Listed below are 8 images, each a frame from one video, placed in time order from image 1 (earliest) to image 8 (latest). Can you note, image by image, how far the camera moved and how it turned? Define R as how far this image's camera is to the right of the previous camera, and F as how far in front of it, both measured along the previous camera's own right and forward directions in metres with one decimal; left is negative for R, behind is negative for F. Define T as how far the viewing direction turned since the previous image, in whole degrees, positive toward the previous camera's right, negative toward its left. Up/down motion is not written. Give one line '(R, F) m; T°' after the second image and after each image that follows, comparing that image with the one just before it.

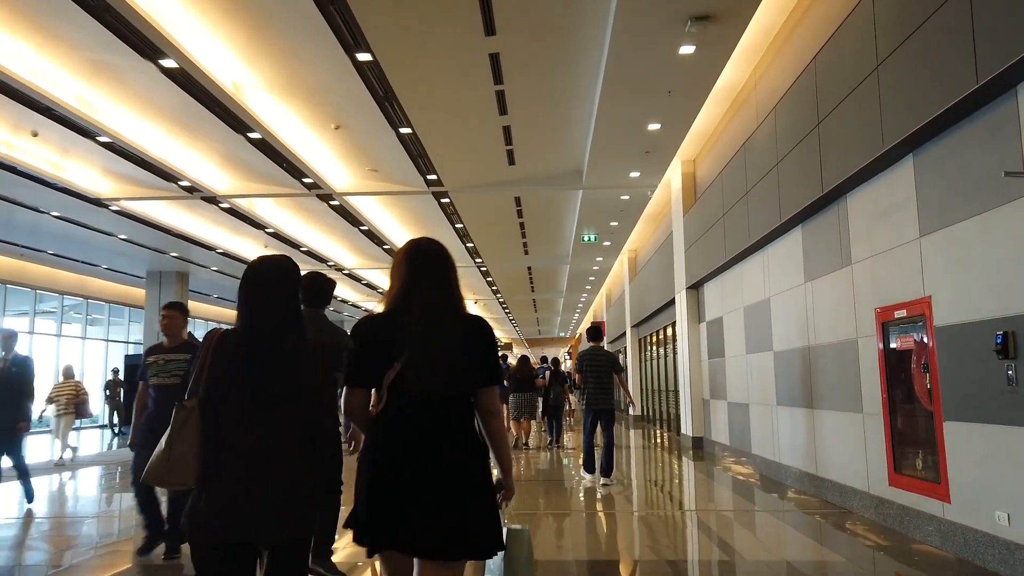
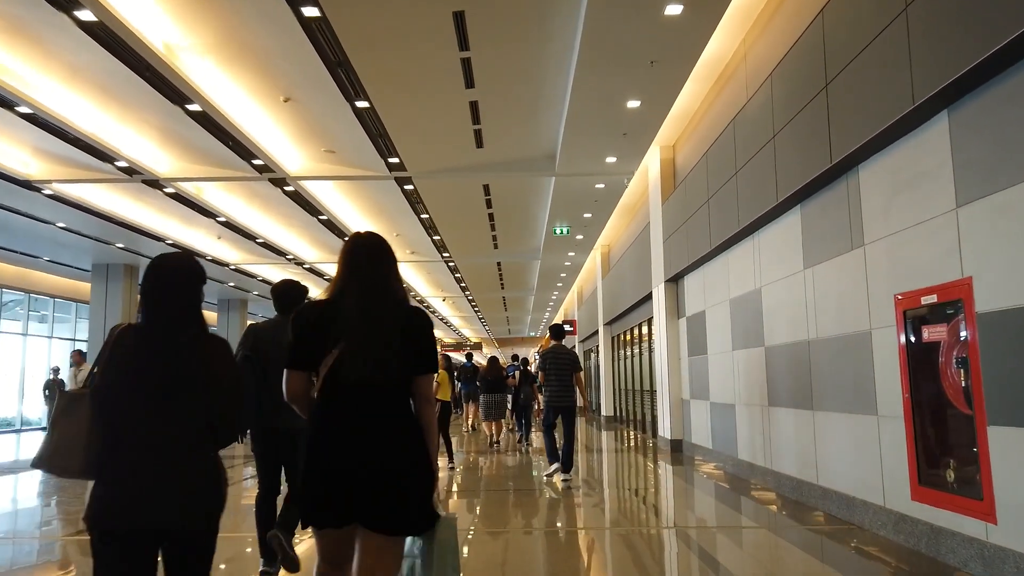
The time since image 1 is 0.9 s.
(0.0, +0.8) m; +2°
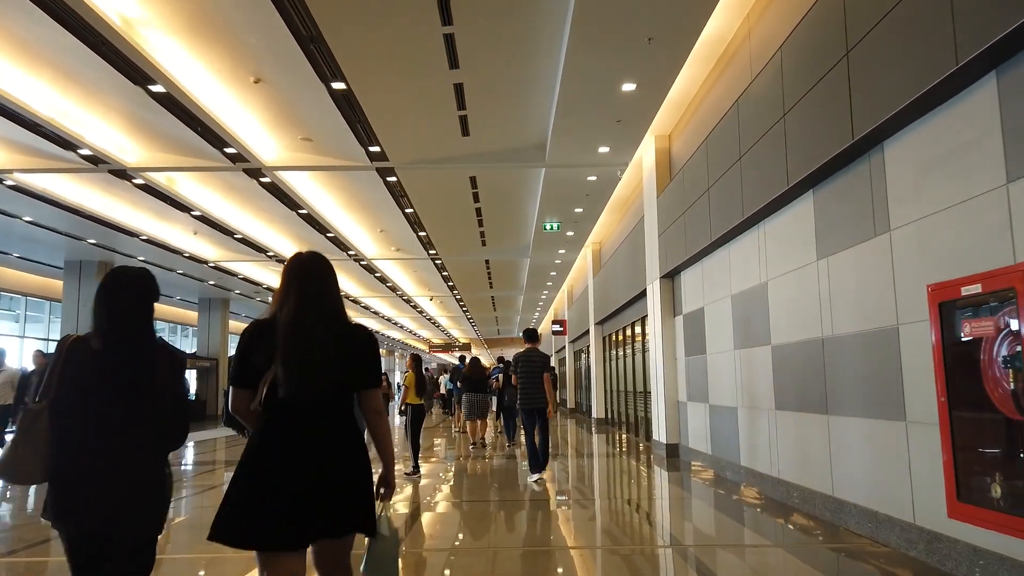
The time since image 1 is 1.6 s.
(0.0, +0.5) m; +1°
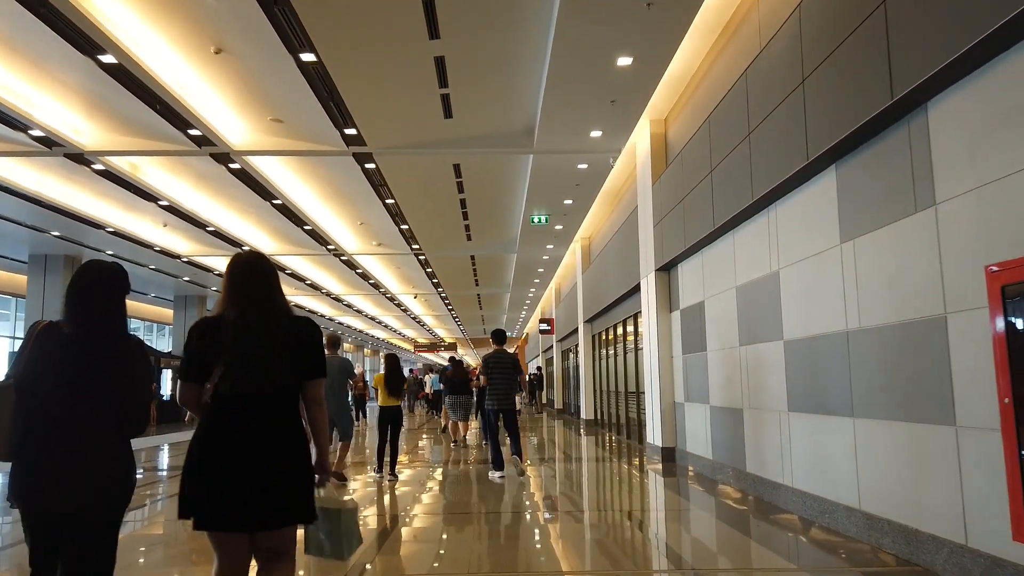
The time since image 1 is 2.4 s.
(0.0, +0.6) m; +1°
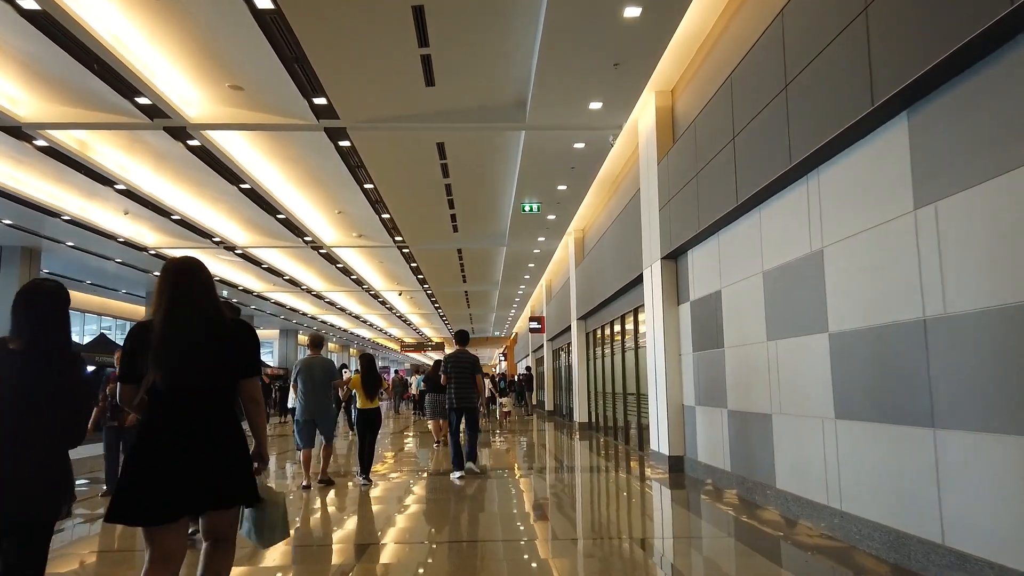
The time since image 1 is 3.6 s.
(0.0, +1.0) m; +1°
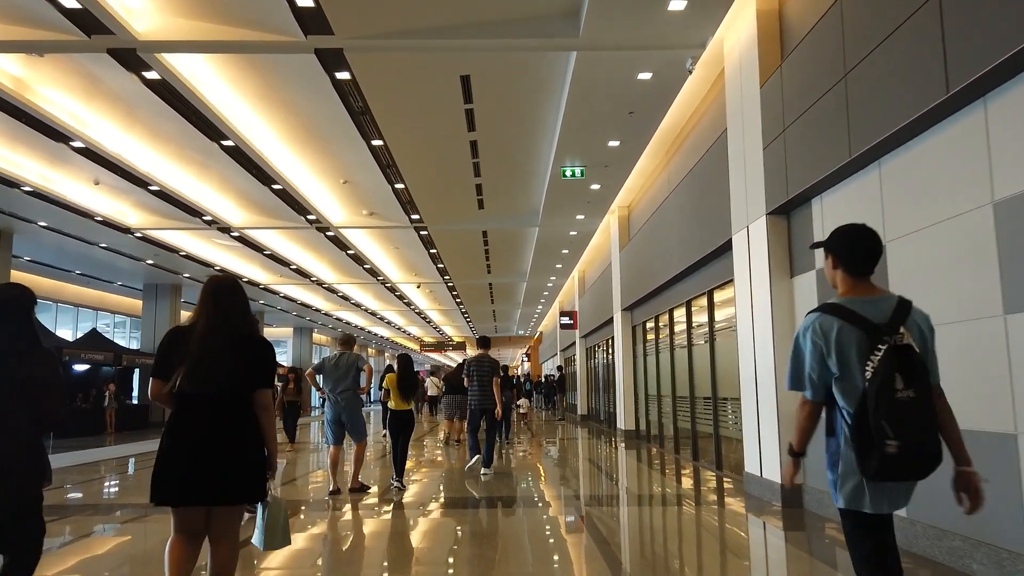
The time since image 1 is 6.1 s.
(-0.2, +2.1) m; -2°
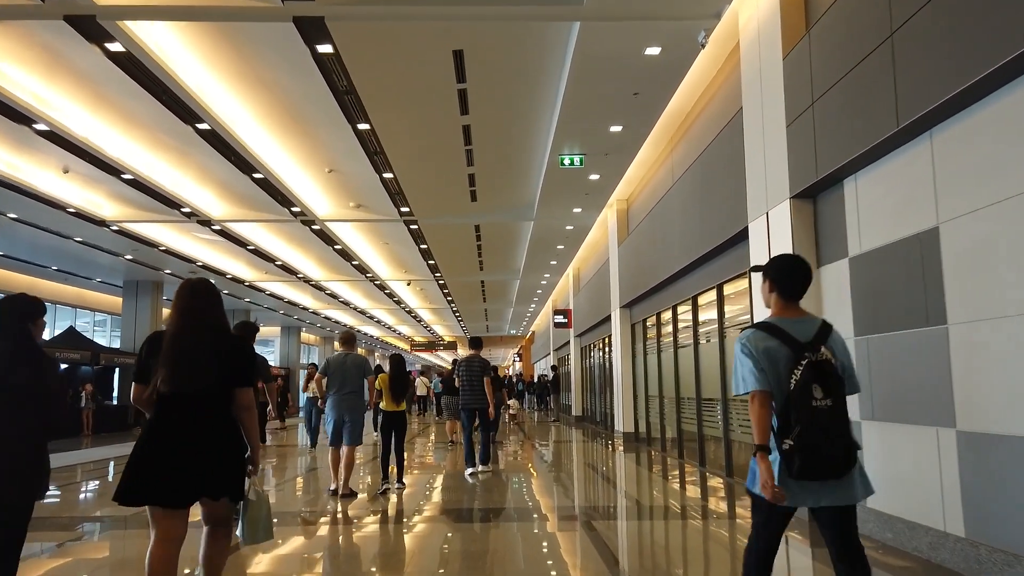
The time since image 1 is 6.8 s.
(0.0, +0.6) m; +1°
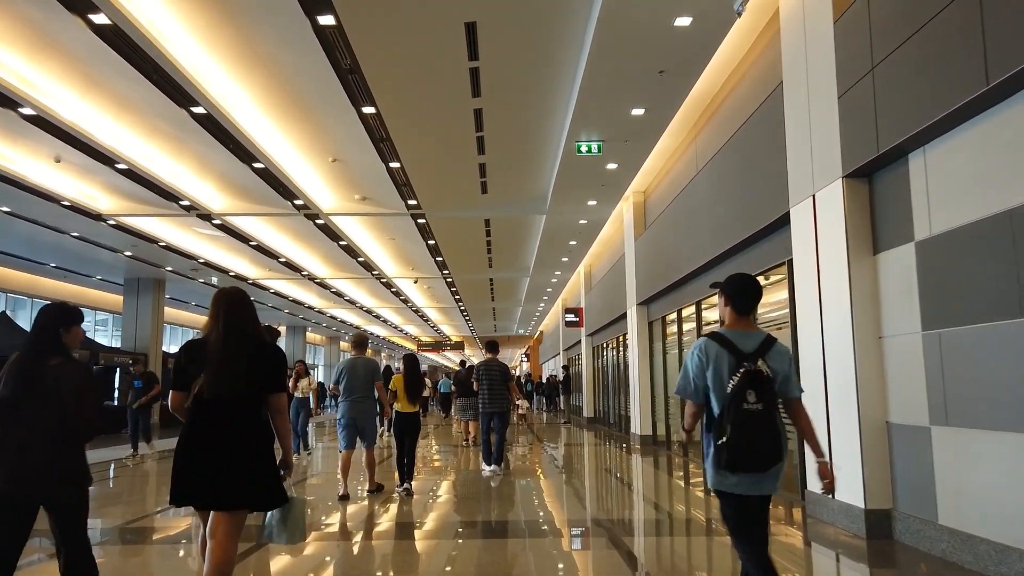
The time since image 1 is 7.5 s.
(-0.1, +0.5) m; 0°
